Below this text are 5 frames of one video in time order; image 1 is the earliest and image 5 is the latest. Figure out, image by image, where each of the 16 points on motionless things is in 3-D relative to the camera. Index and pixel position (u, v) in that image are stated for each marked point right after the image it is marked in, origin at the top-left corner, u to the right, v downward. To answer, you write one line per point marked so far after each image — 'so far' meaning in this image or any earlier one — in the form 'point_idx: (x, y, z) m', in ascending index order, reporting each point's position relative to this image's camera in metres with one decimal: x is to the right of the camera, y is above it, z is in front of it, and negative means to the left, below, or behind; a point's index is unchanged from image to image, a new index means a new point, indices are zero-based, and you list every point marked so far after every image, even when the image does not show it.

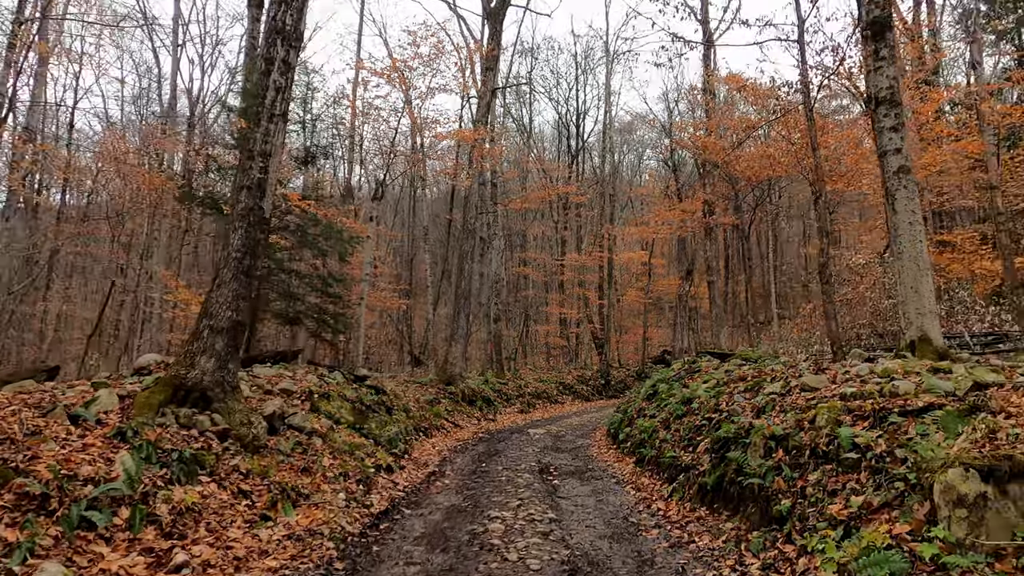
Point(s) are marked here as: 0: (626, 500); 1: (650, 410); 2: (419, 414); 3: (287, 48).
0: (+1.5, -2.8, +8.8) m
1: (+2.7, -2.4, +13.1) m
2: (-2.3, -3.1, +16.1) m
3: (-2.7, +2.9, +8.1) m
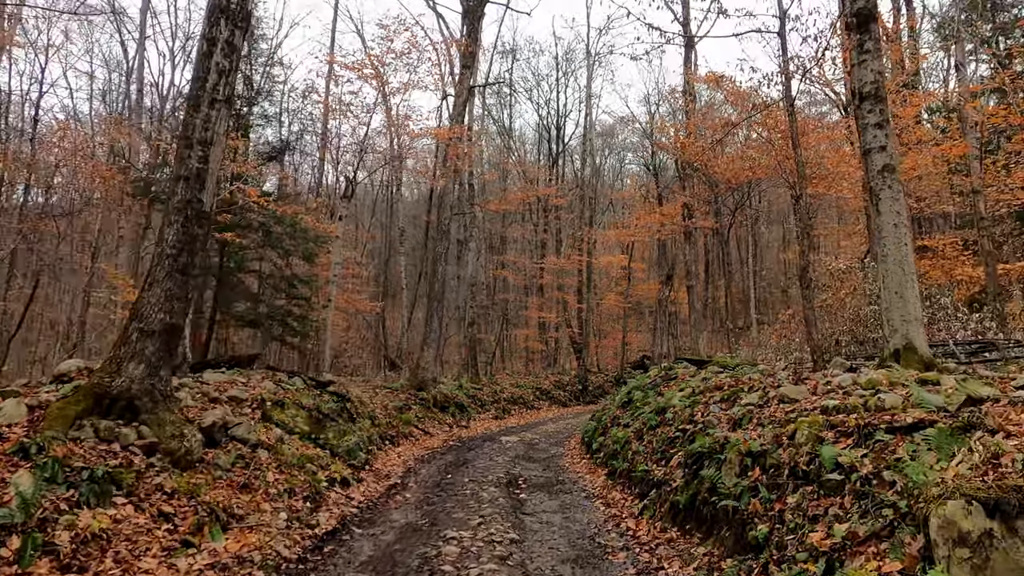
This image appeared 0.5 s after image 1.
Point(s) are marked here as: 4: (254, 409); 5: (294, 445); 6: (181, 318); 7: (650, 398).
0: (+1.0, -2.9, +8.3) m
1: (+2.1, -2.5, +12.6) m
2: (-2.9, -3.1, +15.4) m
3: (-3.2, +2.9, +7.5) m
4: (-3.8, -1.8, +9.8) m
5: (-3.0, -2.2, +9.2) m
6: (-3.6, -0.3, +7.2) m
7: (+2.6, -2.0, +12.4) m
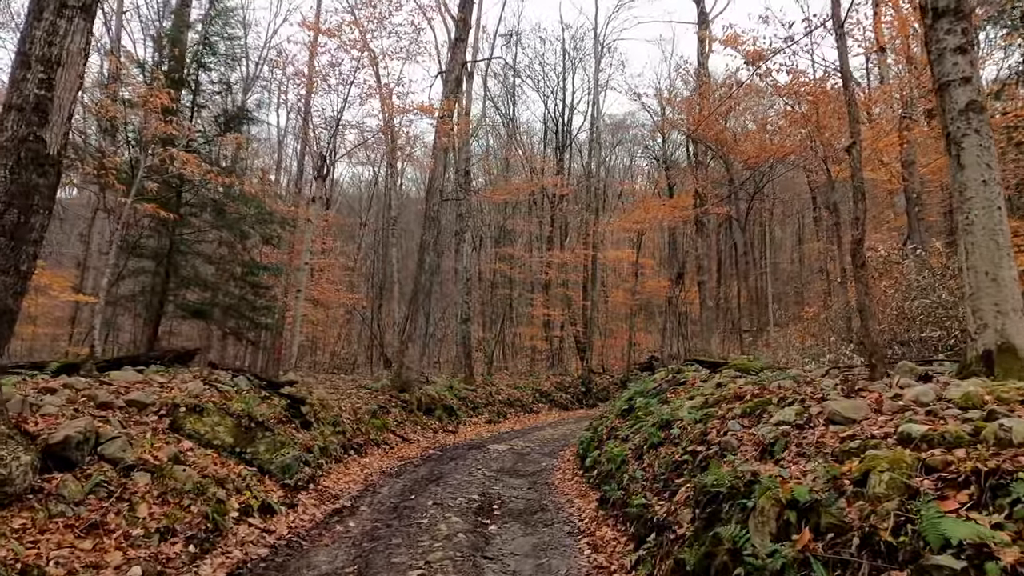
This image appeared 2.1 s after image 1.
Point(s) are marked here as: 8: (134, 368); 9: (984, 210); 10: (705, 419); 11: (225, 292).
0: (+0.6, -2.7, +6.3) m
1: (+1.8, -2.3, +10.6) m
2: (-3.3, -2.9, +13.5) m
3: (-3.5, +3.2, +5.6) m
4: (-4.2, -1.5, +8.0) m
5: (-3.4, -2.0, +7.3) m
6: (-4.0, -0.1, +5.4) m
7: (+2.2, -1.8, +10.4) m
8: (-5.5, -1.2, +9.7) m
9: (+4.0, +0.7, +5.6) m
10: (+2.2, -1.5, +7.4) m
11: (-6.2, -0.1, +14.4) m
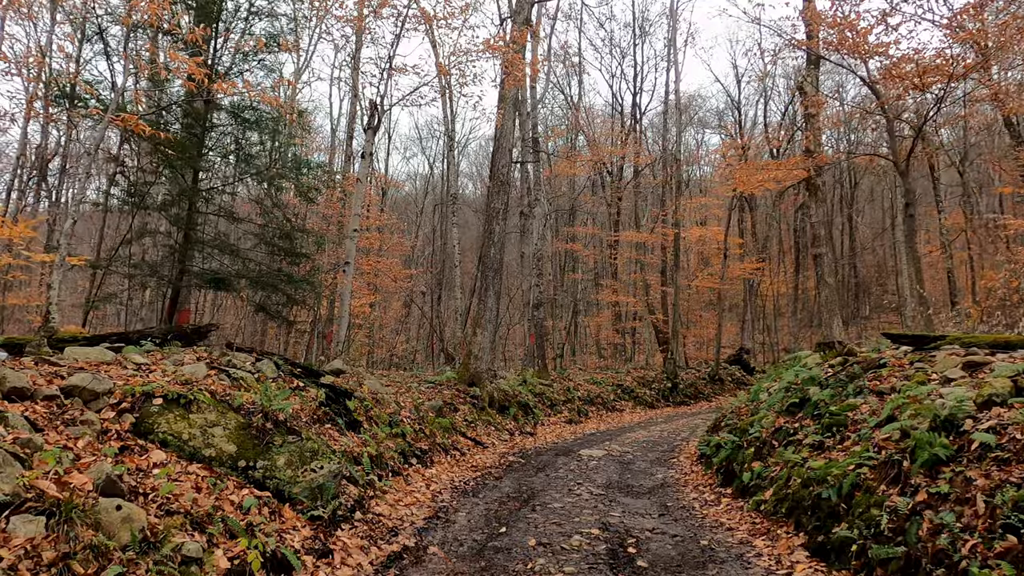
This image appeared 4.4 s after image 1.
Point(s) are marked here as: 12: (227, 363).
0: (+1.7, -2.0, +3.0) m
1: (+3.2, -1.6, +7.2) m
2: (-1.6, -2.3, +10.5) m
3: (-2.6, +3.8, +2.6) m
4: (-3.0, -1.0, +5.1) m
5: (-2.3, -1.3, +4.4) m
6: (-3.1, +0.5, +2.5) m
7: (+3.6, -1.1, +6.9) m
8: (-4.2, -0.6, +6.9) m
9: (+4.9, +1.4, +2.0) m
10: (+3.3, -0.8, +4.0) m
11: (-4.5, +0.5, +11.6) m
12: (-3.3, -0.8, +7.8) m
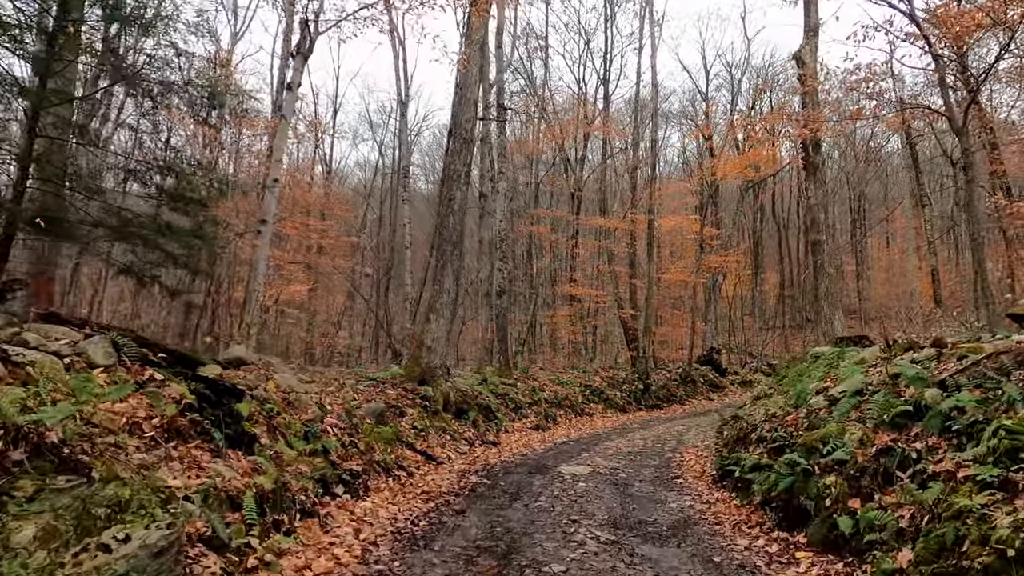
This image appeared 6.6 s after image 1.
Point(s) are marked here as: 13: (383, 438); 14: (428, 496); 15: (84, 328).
0: (+1.9, -1.6, +0.3) m
1: (+3.1, -1.2, +4.5) m
2: (-1.9, -1.8, +7.5) m
3: (-2.2, +4.3, -0.5) m
4: (-2.9, -0.4, +1.9) m
5: (-2.1, -0.8, +1.3) m
6: (-2.8, +1.0, -0.7) m
7: (+3.5, -0.8, +4.3) m
8: (-4.2, 0.0, +3.7) m
9: (+5.2, +1.7, -0.5) m
10: (+3.5, -0.4, +1.4) m
11: (-4.9, +1.0, +8.4) m
12: (-3.5, -0.3, +4.6) m
13: (-1.7, -2.0, +9.0) m
14: (-1.0, -2.5, +7.9) m
15: (-3.7, -0.3, +5.6) m
